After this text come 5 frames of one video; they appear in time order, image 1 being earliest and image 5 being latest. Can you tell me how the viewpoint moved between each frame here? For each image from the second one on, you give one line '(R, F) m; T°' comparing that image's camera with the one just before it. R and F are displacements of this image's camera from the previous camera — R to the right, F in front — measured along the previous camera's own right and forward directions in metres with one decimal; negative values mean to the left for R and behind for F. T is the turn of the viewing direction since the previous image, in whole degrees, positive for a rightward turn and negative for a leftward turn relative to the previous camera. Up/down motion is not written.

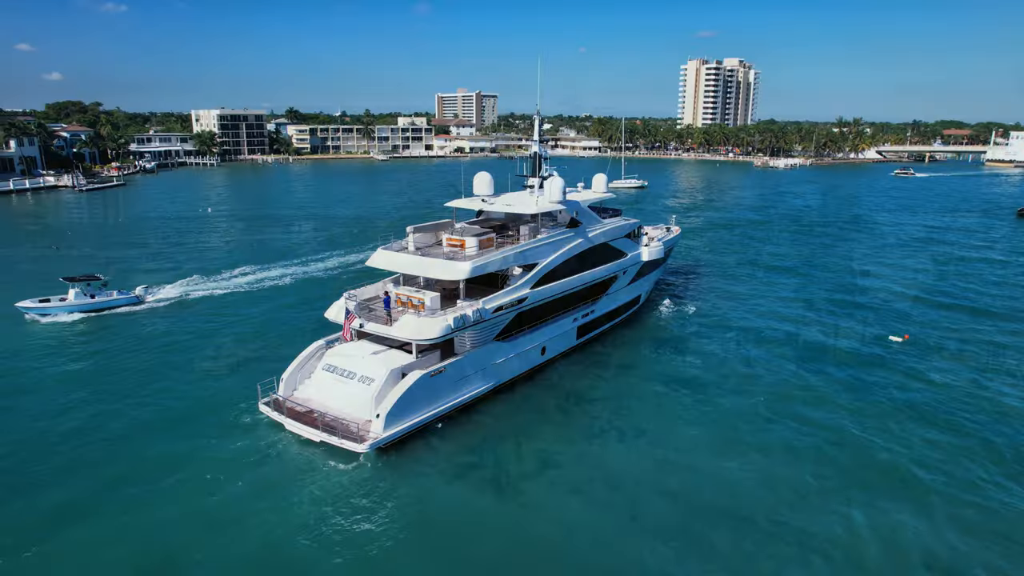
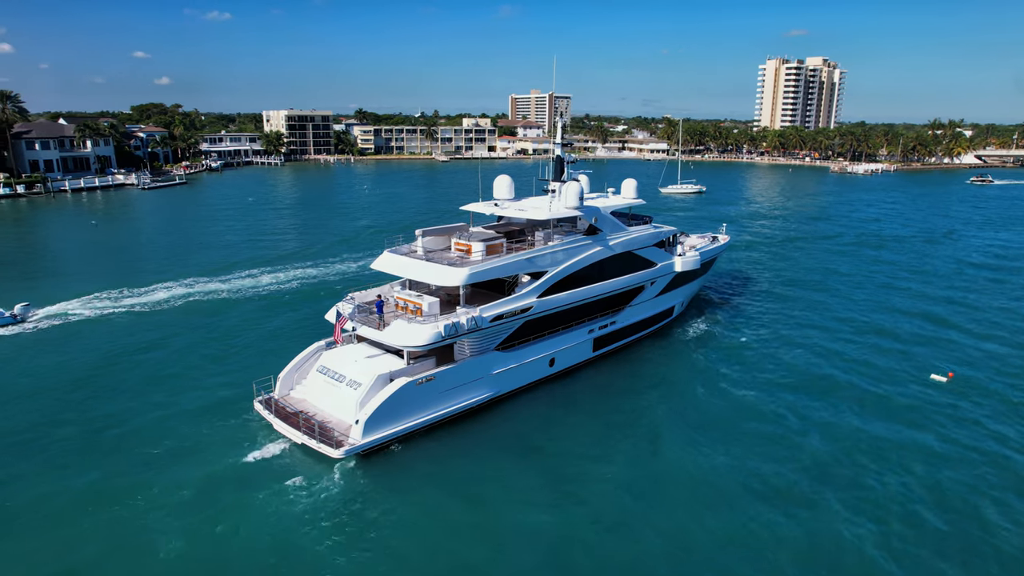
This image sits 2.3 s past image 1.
(+2.0, +0.9) m; -7°
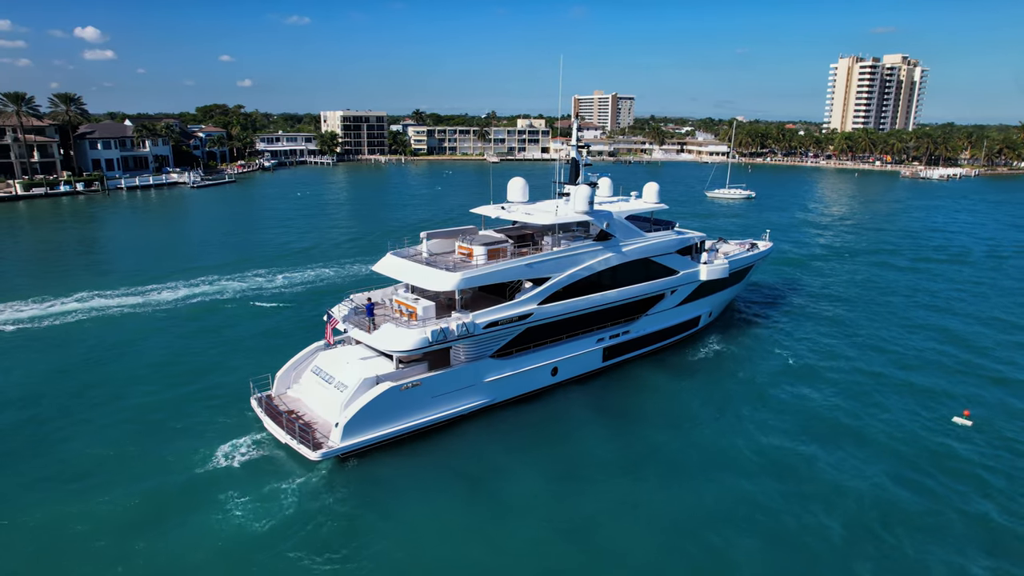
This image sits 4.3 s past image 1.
(+1.8, +0.6) m; -6°
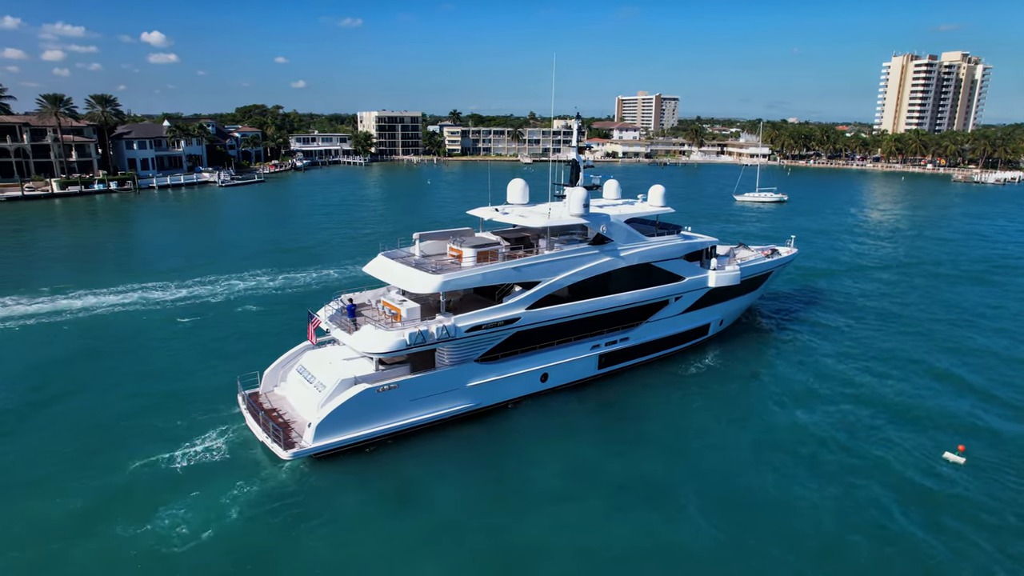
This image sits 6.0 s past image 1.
(+1.6, +0.4) m; -4°
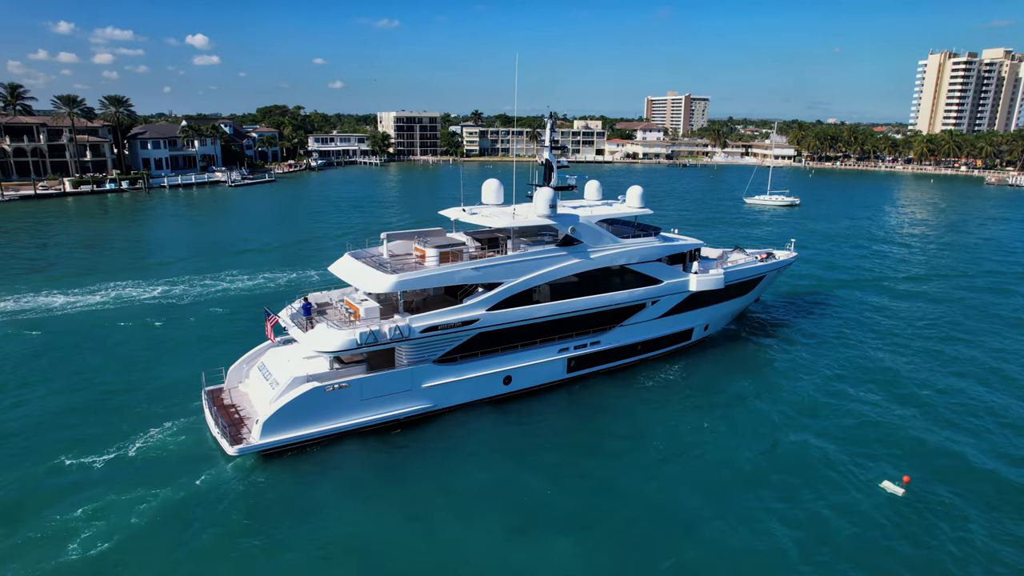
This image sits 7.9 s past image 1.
(+2.1, +0.2) m; -3°
